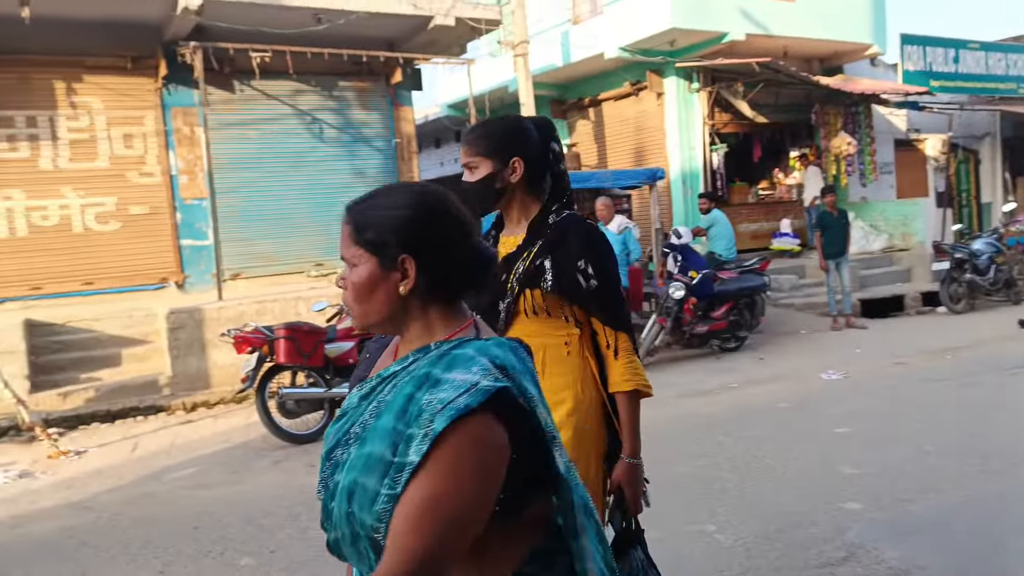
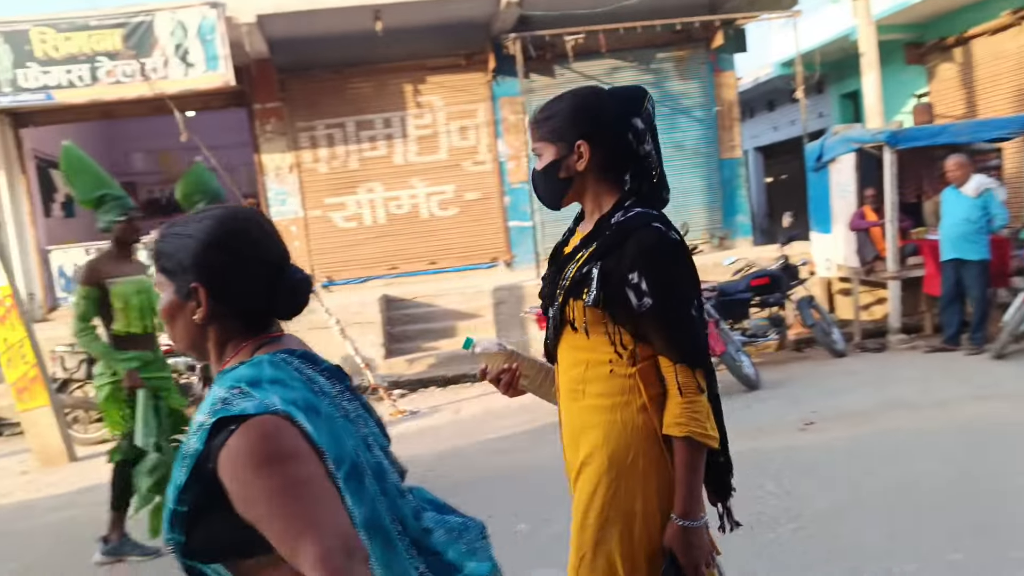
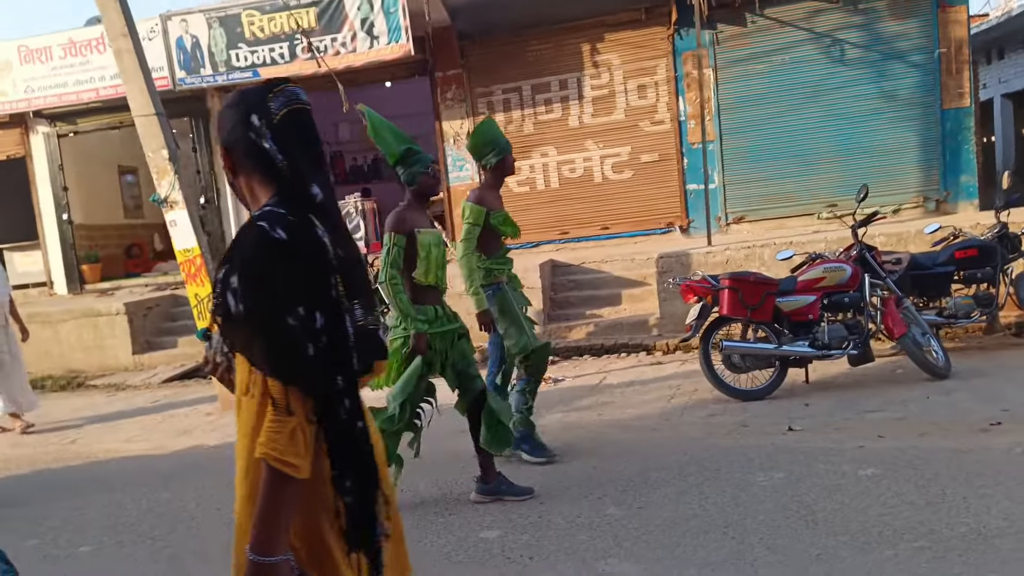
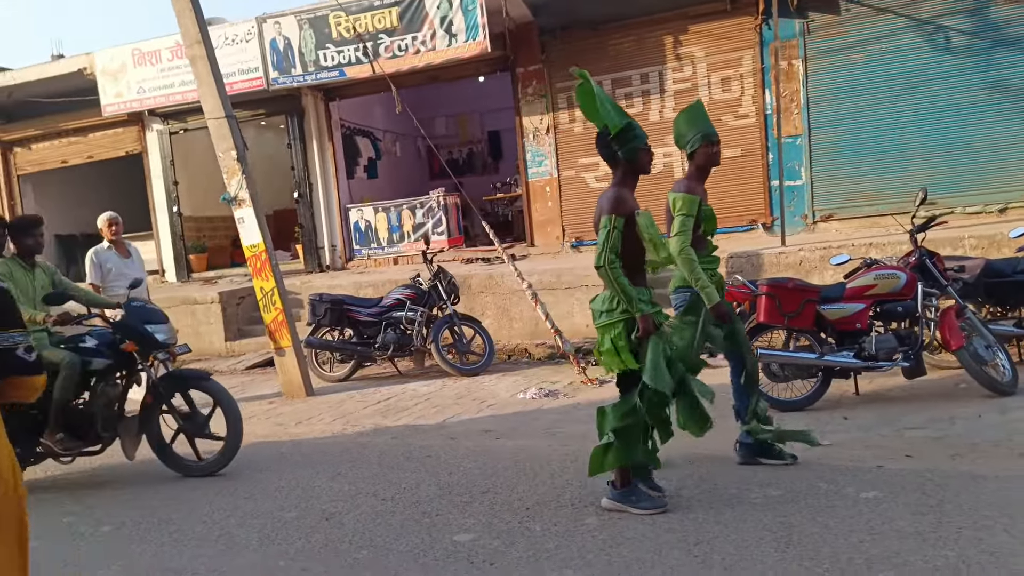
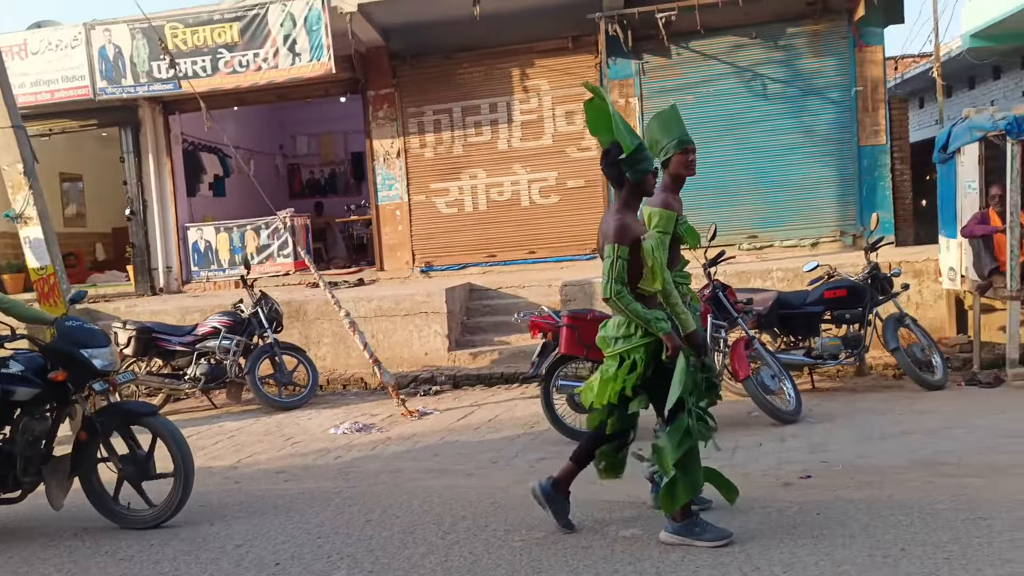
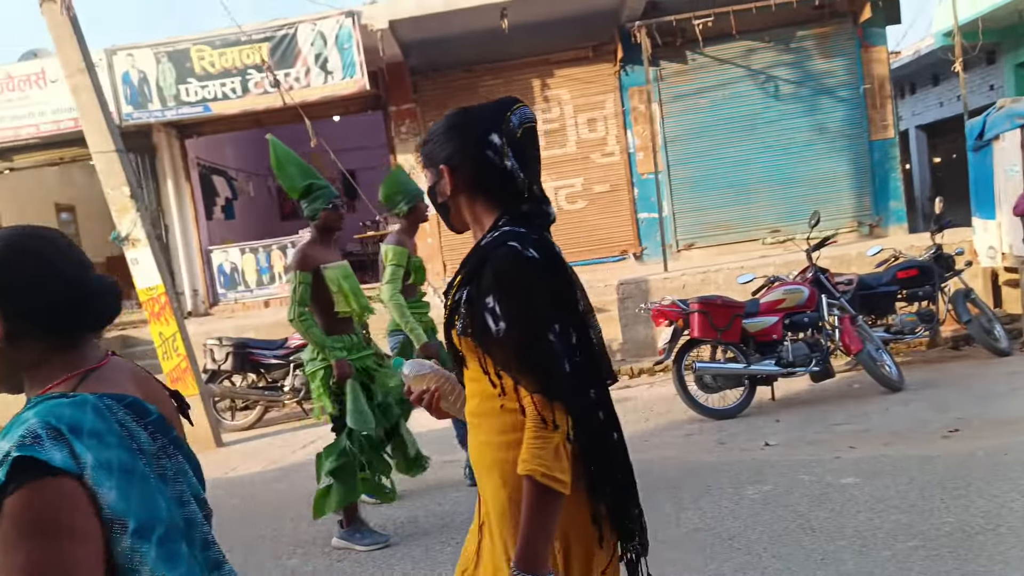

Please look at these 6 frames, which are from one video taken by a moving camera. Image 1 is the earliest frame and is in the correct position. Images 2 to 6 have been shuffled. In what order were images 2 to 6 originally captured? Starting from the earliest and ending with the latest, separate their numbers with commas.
2, 6, 3, 4, 5
